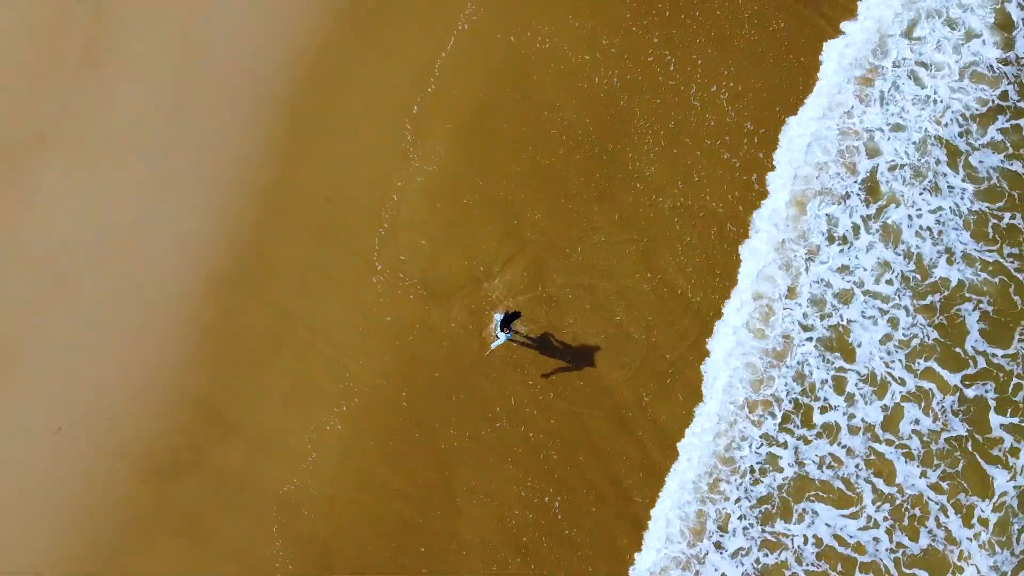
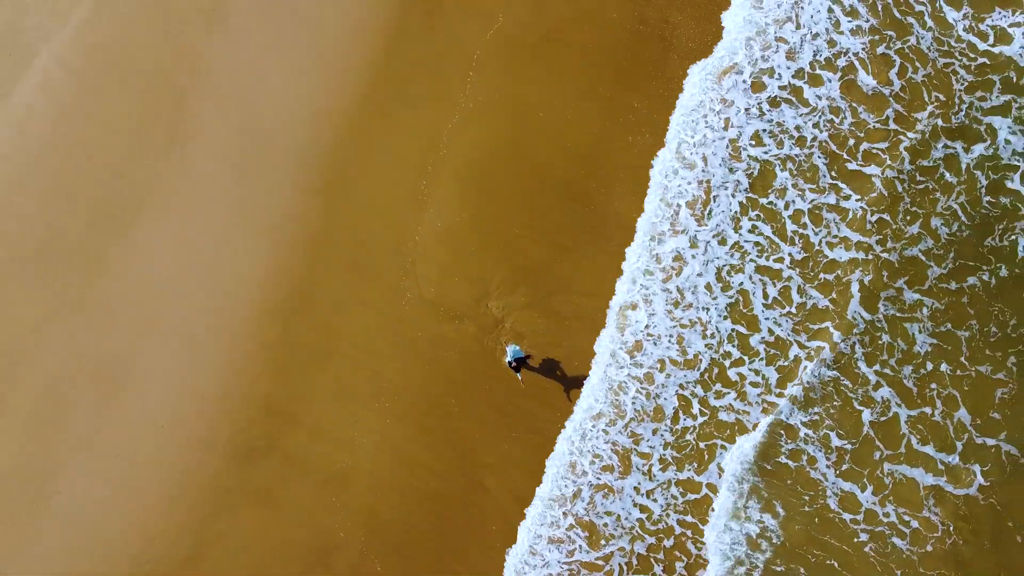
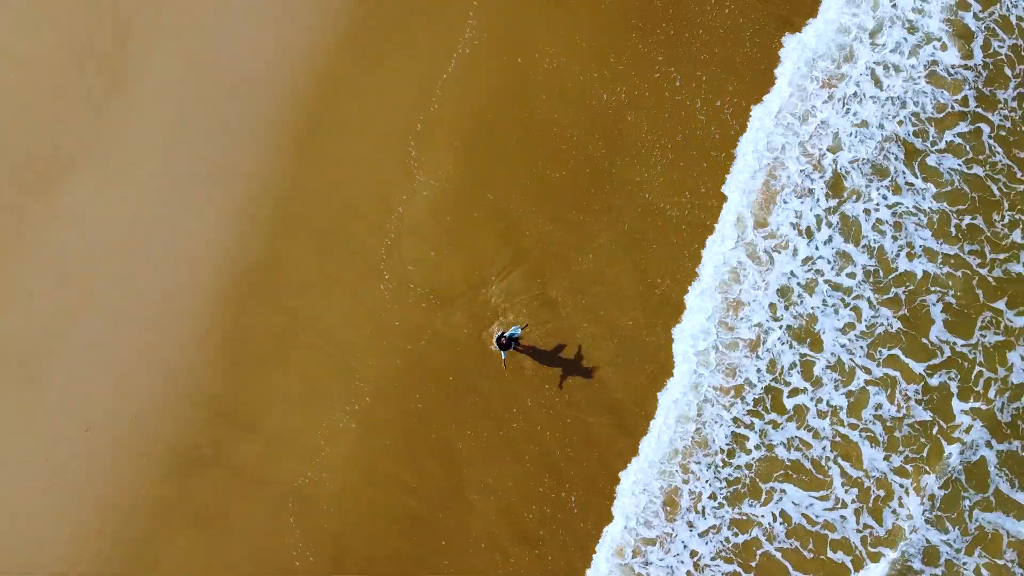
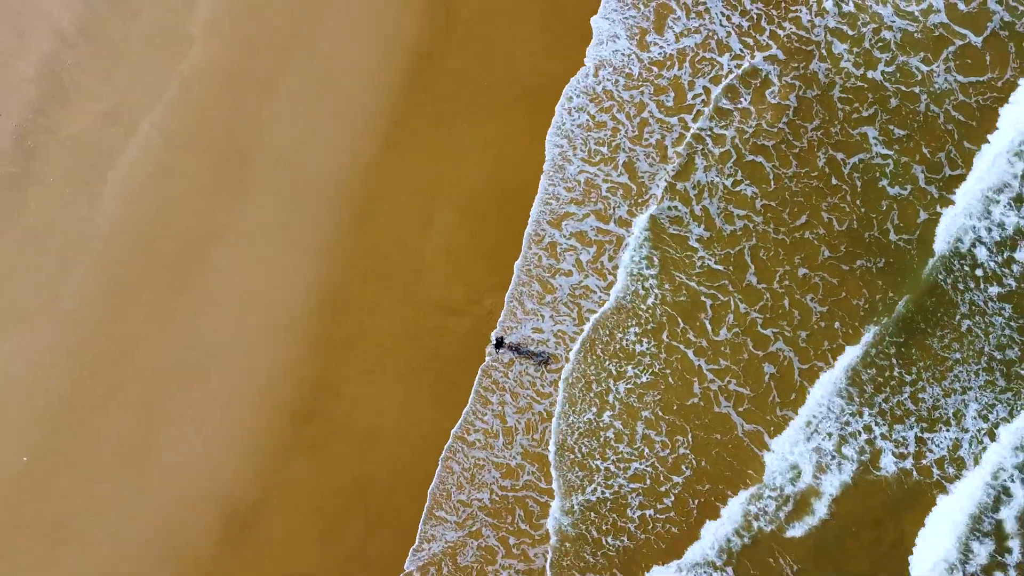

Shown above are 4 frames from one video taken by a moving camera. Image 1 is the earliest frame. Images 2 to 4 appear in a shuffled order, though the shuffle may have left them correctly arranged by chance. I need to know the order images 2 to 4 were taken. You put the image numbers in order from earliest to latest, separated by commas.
3, 2, 4
